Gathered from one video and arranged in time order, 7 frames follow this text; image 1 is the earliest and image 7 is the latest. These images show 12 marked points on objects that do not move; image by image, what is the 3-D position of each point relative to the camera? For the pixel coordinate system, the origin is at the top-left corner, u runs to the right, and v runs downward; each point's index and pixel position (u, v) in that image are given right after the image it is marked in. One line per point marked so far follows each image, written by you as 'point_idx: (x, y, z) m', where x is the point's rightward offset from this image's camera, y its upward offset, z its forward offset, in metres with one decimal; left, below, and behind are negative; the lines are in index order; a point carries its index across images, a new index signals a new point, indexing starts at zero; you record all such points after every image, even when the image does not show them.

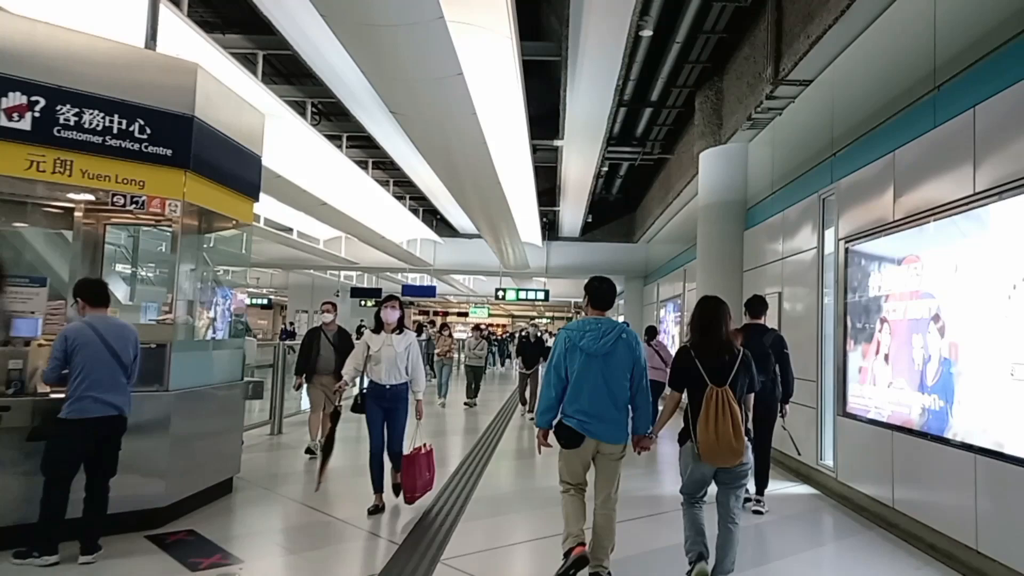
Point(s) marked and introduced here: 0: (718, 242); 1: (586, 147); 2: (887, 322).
0: (+2.3, +0.5, +7.9) m
1: (+0.9, +1.7, +8.6) m
2: (+2.3, -0.2, +4.3) m
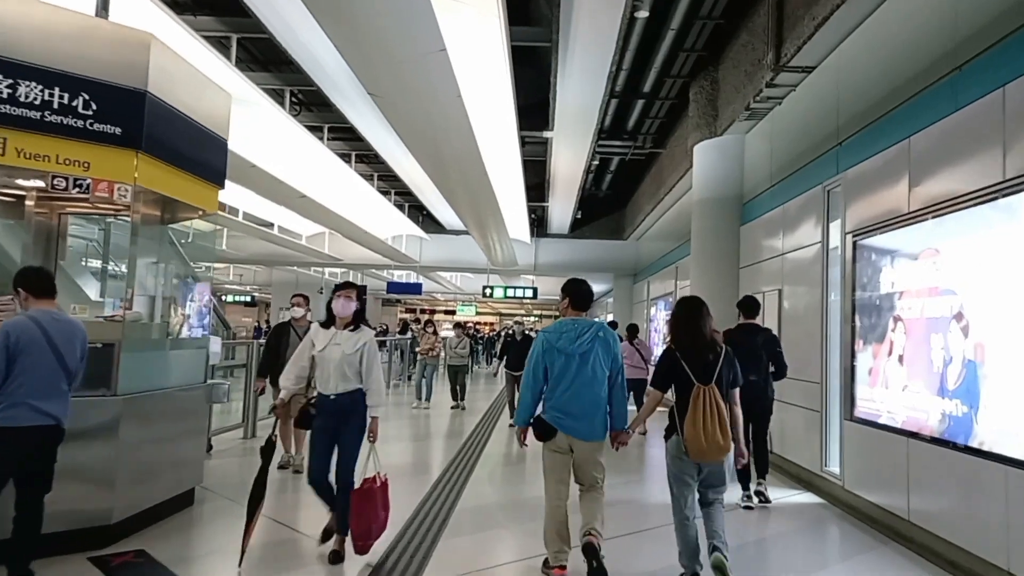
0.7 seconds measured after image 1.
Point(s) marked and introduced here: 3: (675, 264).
0: (+2.2, +0.5, +7.6) m
1: (+0.8, +1.7, +8.3) m
2: (+2.2, -0.2, +4.0) m
3: (+2.6, +0.4, +11.3) m
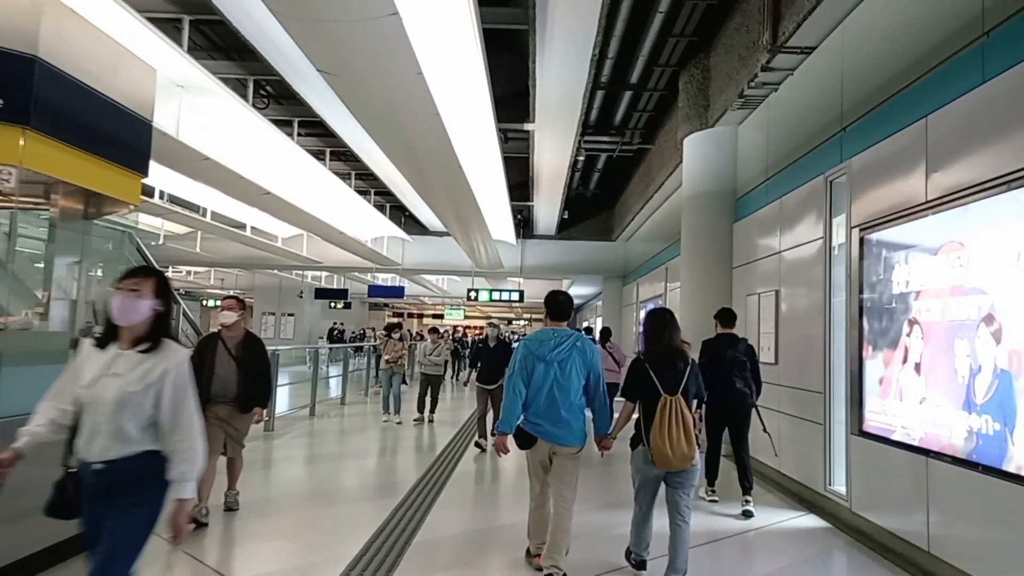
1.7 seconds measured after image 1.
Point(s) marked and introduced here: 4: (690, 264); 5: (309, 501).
0: (+1.9, +0.5, +7.1) m
1: (+0.5, +1.7, +7.8) m
2: (+2.1, -0.2, +3.5) m
3: (+2.4, +0.4, +10.8) m
4: (+1.9, +0.2, +7.3) m
5: (-1.5, -1.6, +5.2) m
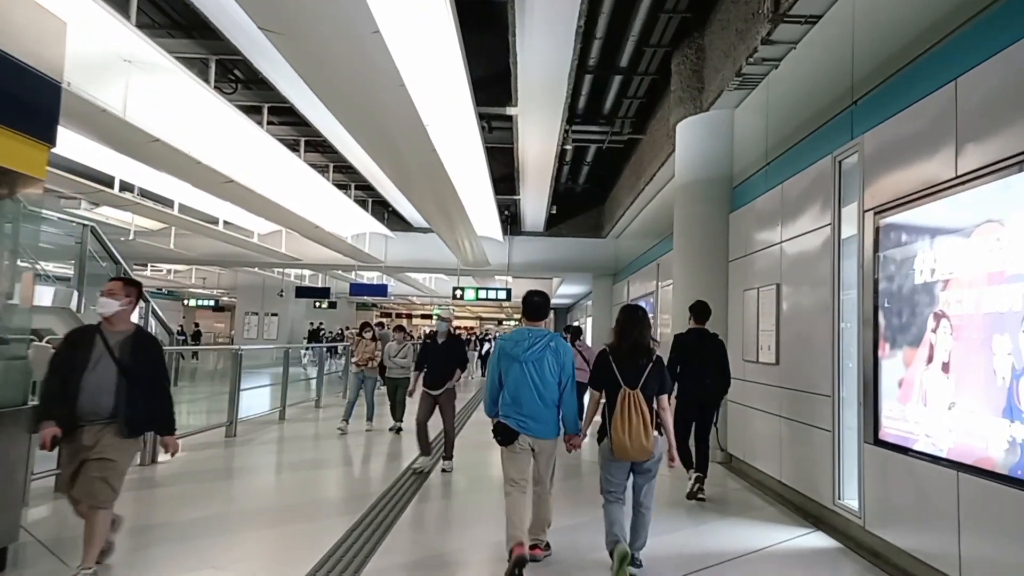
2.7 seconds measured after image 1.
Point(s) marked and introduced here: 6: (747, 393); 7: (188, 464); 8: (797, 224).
0: (+1.8, +0.6, +6.7) m
1: (+0.3, +1.8, +7.4) m
2: (+1.9, -0.1, +3.1) m
3: (+2.2, +0.4, +10.4) m
4: (+1.7, +0.3, +6.8) m
5: (-1.7, -1.5, +4.7) m
6: (+2.0, -0.9, +5.8) m
7: (-2.8, -1.6, +6.1) m
8: (+2.1, +0.5, +5.0) m
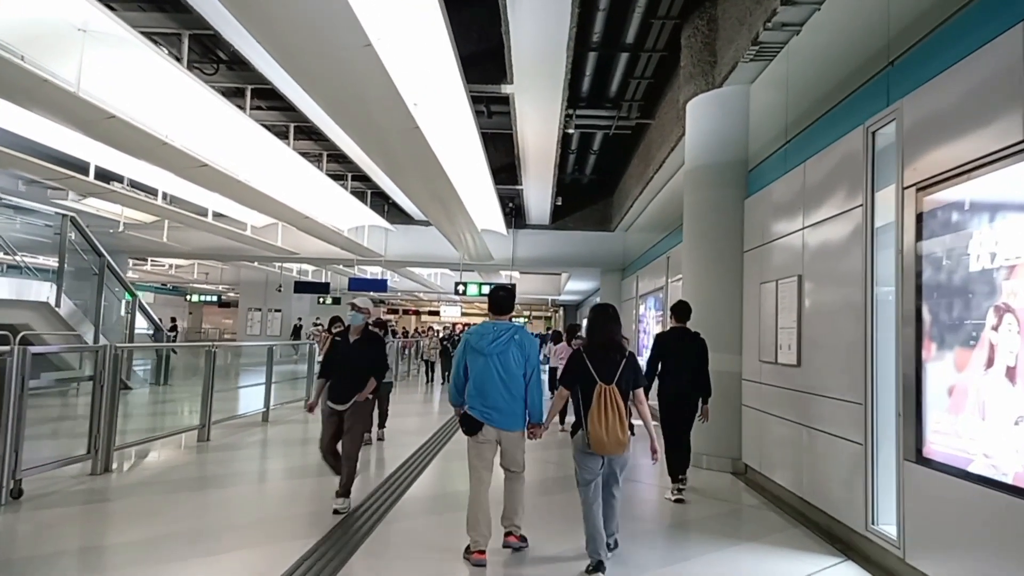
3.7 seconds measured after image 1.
0: (+1.7, +0.6, +6.1) m
1: (+0.3, +1.8, +6.8) m
2: (+1.8, -0.1, +2.5) m
3: (+2.2, +0.5, +9.8) m
4: (+1.6, +0.3, +6.3) m
5: (-1.8, -1.5, +4.3) m
6: (+1.9, -0.8, +5.3) m
7: (-2.9, -1.5, +5.6) m
8: (+2.0, +0.5, +4.5) m
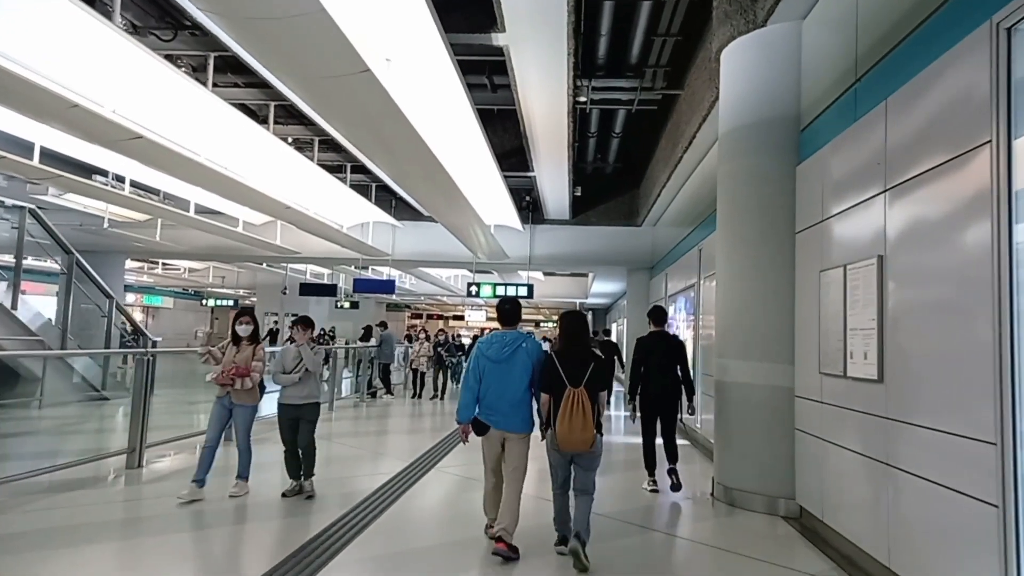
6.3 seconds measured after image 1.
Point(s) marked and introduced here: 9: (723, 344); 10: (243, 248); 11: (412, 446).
0: (+1.7, +0.7, +4.9) m
1: (+0.3, +1.9, +5.7) m
2: (+1.6, 0.0, +1.3) m
3: (+2.3, +0.5, +8.6) m
4: (+1.6, +0.4, +5.0) m
5: (-1.9, -1.4, +3.2) m
6: (+1.8, -0.8, +4.0) m
7: (-3.0, -1.5, +4.6) m
8: (+1.8, +0.6, +3.2) m
9: (+1.5, -0.4, +5.1) m
10: (-5.2, +0.8, +13.4) m
11: (-1.1, -1.8, +7.8) m
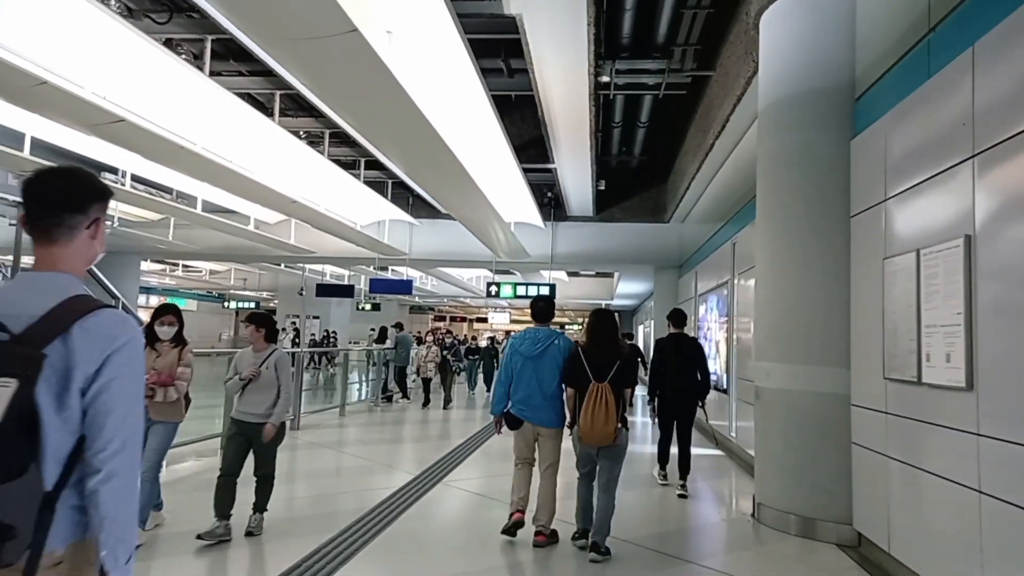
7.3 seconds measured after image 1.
0: (+1.7, +0.7, +4.3) m
1: (+0.4, +1.9, +5.1) m
2: (+1.5, 0.0, +0.7) m
3: (+2.5, +0.5, +8.0) m
4: (+1.7, +0.4, +4.4) m
5: (-1.9, -1.4, +2.7) m
6: (+1.9, -0.7, +3.4) m
7: (-2.9, -1.4, +4.2) m
8: (+1.9, +0.6, +2.6) m
9: (+1.6, -0.4, +4.5) m
10: (-4.8, +0.8, +13.1) m
11: (-0.9, -1.8, +7.3) m
